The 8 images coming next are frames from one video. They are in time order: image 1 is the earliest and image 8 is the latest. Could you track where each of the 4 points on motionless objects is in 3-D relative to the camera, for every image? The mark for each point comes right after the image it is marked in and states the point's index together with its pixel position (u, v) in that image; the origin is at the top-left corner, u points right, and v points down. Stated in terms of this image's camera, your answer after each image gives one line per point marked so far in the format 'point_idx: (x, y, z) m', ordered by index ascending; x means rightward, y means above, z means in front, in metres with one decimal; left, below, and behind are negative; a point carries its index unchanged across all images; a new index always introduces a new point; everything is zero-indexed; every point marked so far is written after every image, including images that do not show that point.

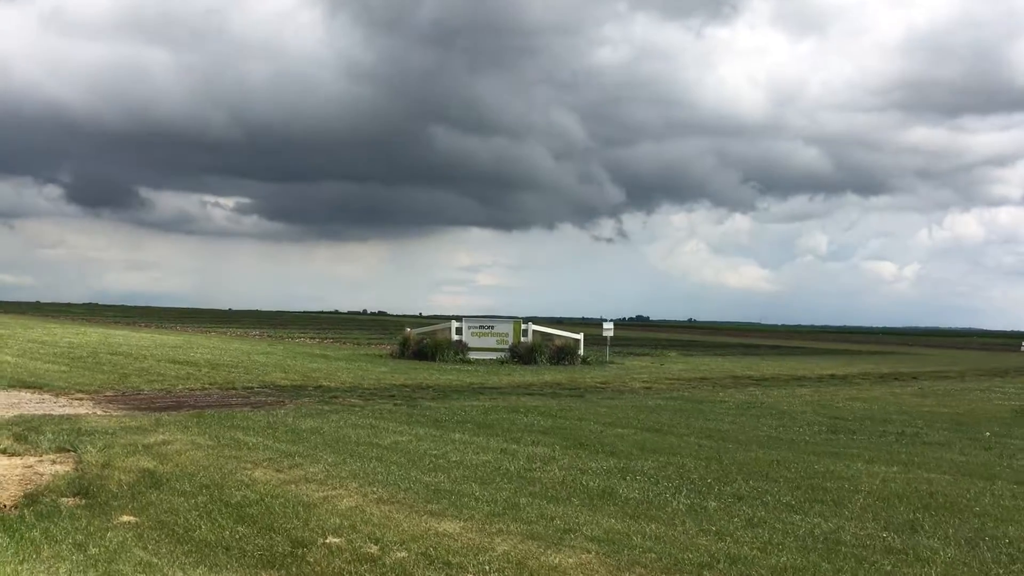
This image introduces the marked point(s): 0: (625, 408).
0: (+3.1, -3.3, +19.0) m
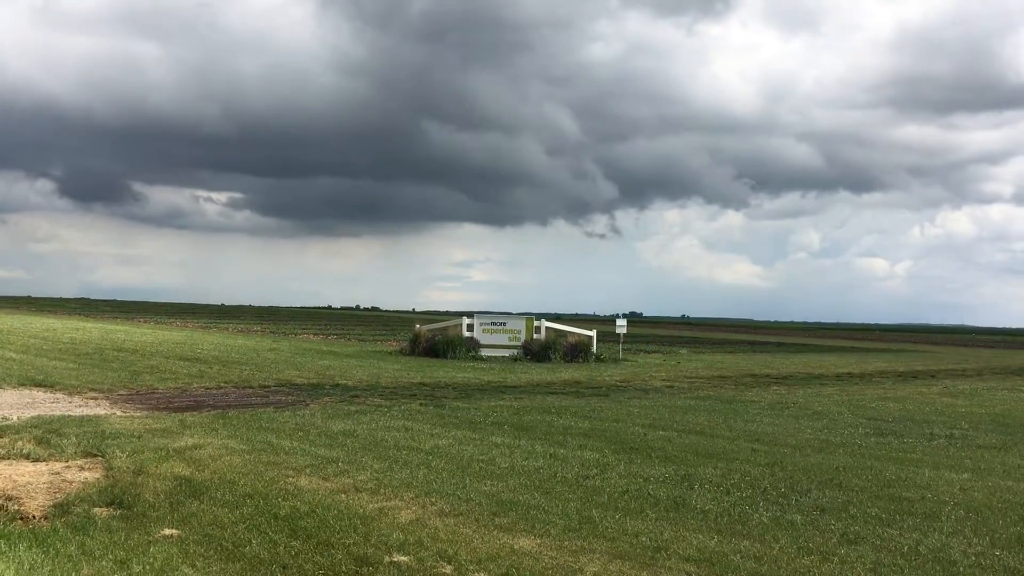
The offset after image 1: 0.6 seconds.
0: (+3.9, -3.2, +18.5) m
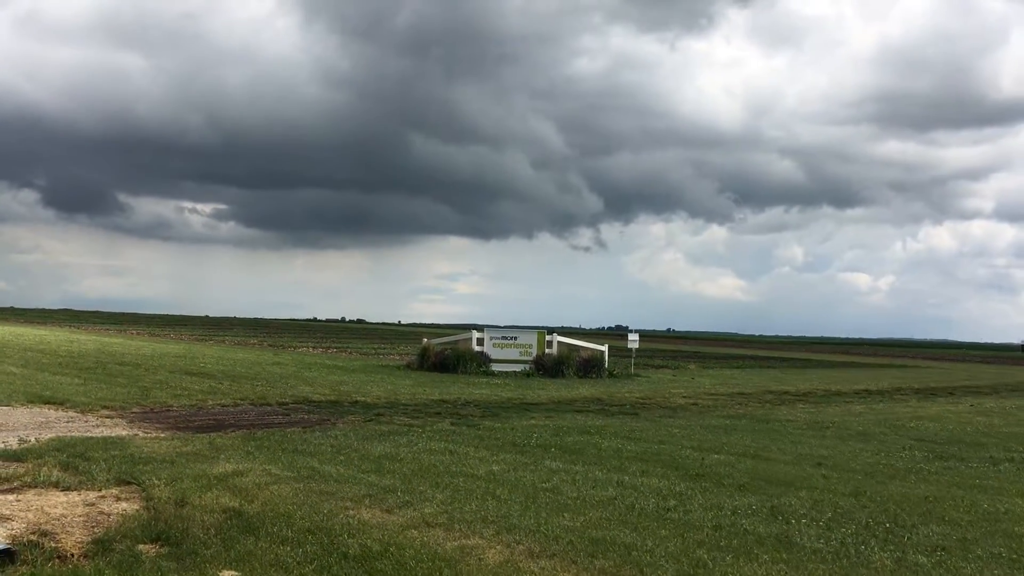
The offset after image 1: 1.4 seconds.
0: (+4.7, -3.6, +17.8) m
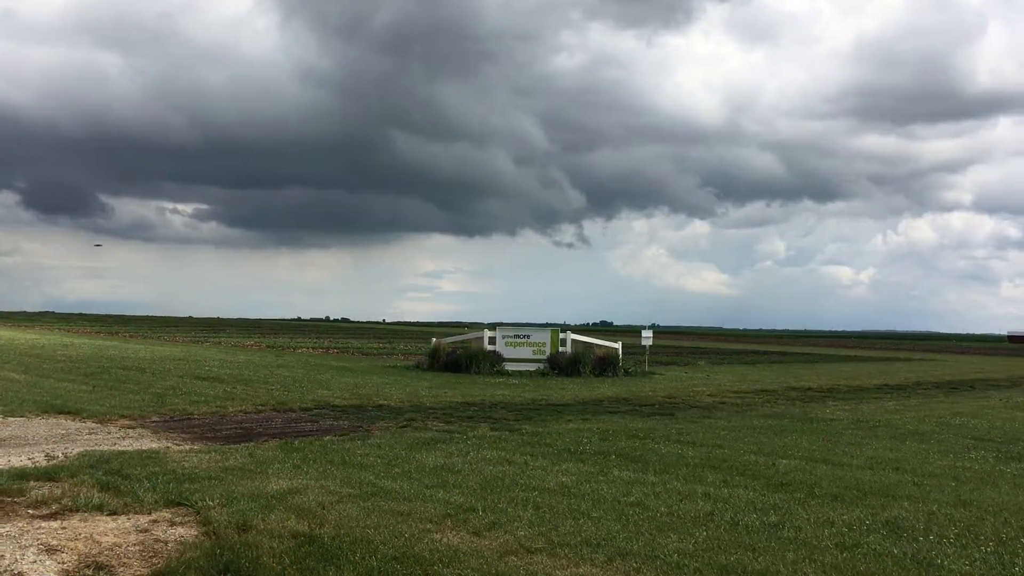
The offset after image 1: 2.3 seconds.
0: (+5.6, -3.5, +17.2) m
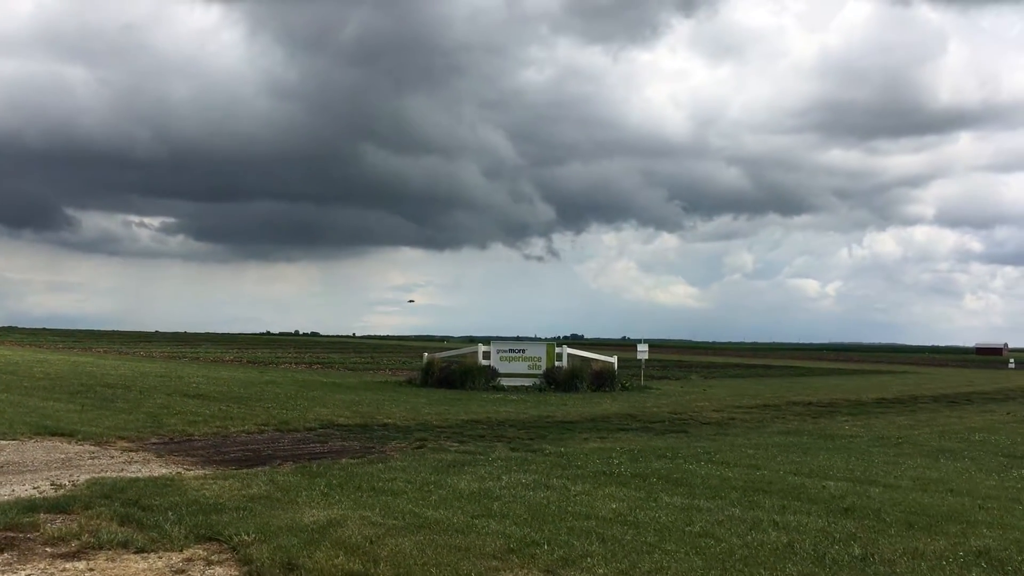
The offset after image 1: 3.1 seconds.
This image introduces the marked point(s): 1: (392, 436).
0: (+6.1, -3.8, +16.8) m
1: (-3.1, -3.8, +17.8) m
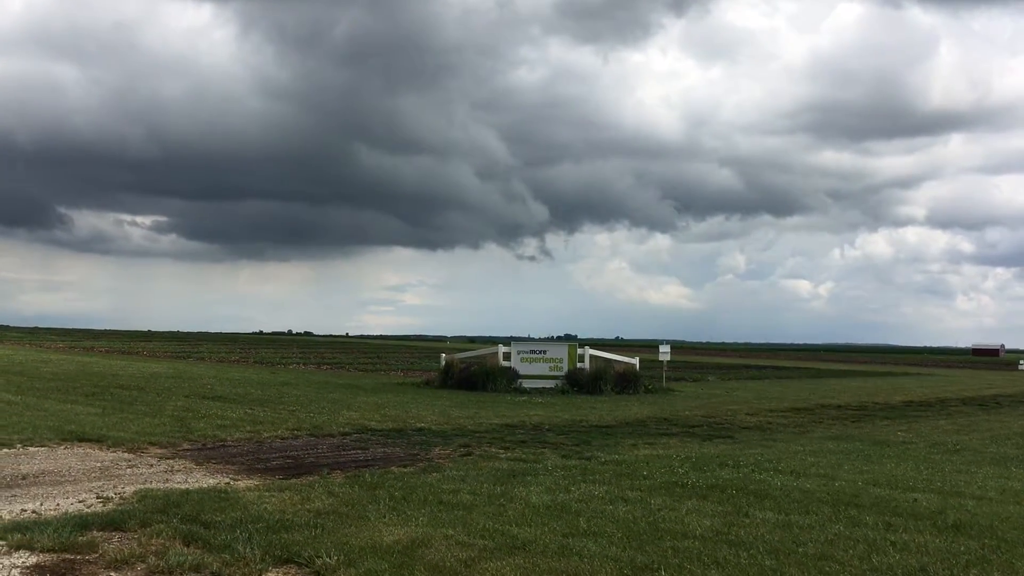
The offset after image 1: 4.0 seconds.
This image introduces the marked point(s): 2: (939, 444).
0: (+7.2, -3.9, +16.1) m
1: (-2.0, -3.8, +17.2) m
2: (+11.6, -4.2, +19.0) m
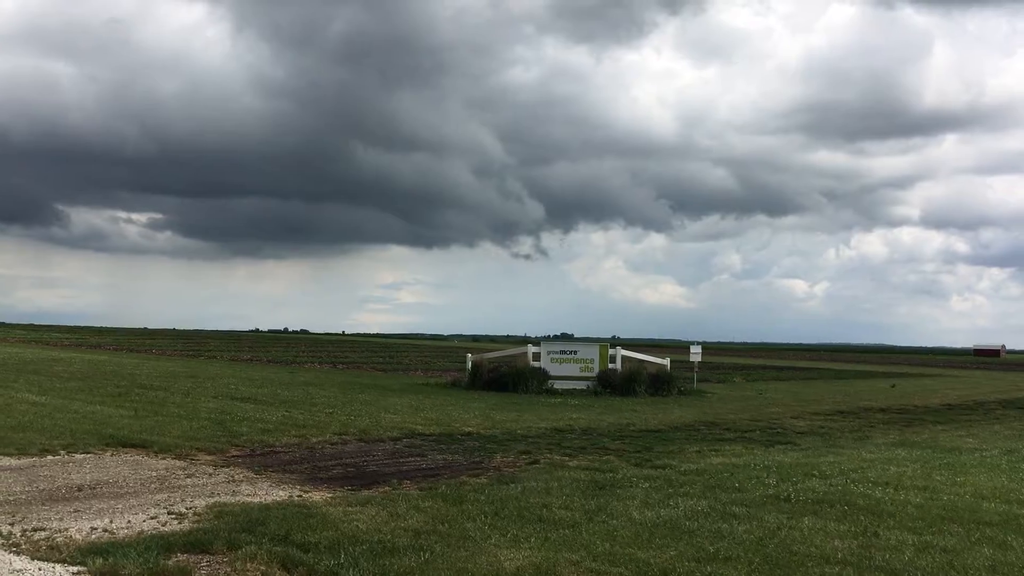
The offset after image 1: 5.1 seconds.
0: (+8.6, -3.9, +15.3) m
1: (-0.5, -3.7, +16.4) m
2: (+13.0, -4.2, +18.1) m
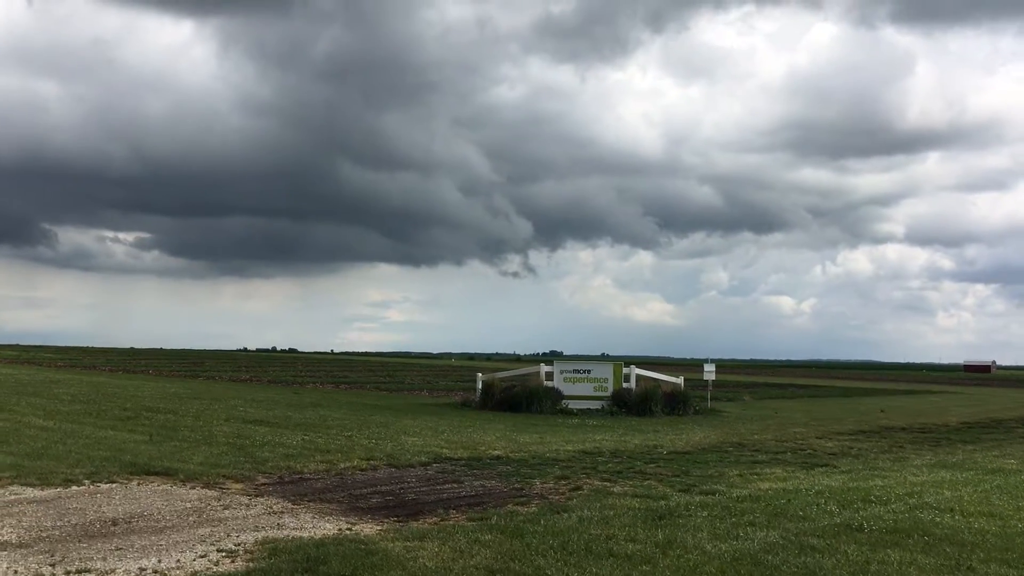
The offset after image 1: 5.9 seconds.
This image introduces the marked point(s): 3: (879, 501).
0: (+9.4, -4.2, +14.8) m
1: (+0.3, -4.2, +15.8) m
2: (+13.8, -4.6, +17.7) m
3: (+6.7, -4.0, +13.0) m
